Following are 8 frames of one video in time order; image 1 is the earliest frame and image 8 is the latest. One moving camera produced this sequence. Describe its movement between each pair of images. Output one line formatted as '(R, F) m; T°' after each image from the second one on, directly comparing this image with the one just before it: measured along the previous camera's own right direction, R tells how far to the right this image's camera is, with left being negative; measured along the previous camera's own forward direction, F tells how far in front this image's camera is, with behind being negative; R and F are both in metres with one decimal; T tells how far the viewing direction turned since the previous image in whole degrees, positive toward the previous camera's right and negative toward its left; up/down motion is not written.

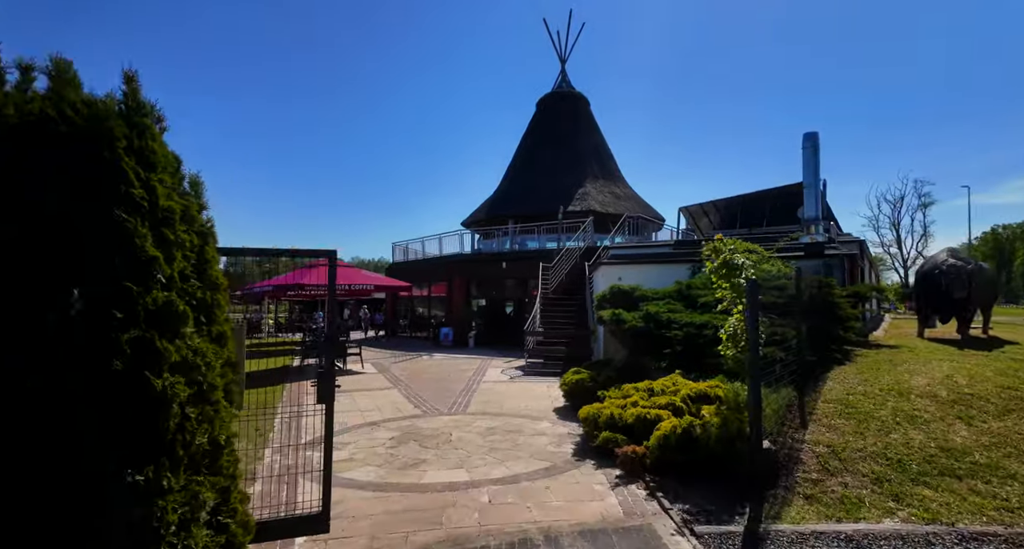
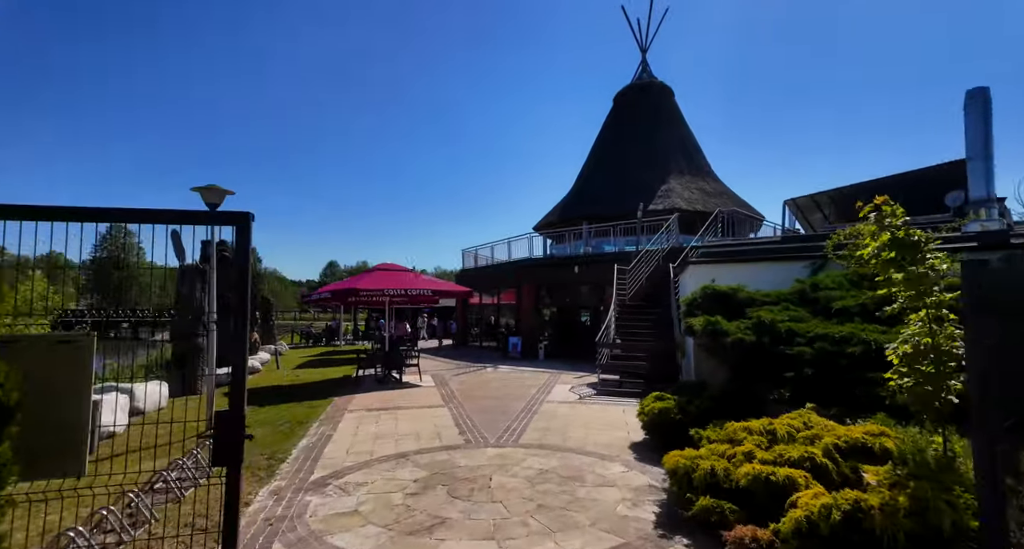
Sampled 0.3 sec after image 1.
(+0.2, +1.7) m; -9°
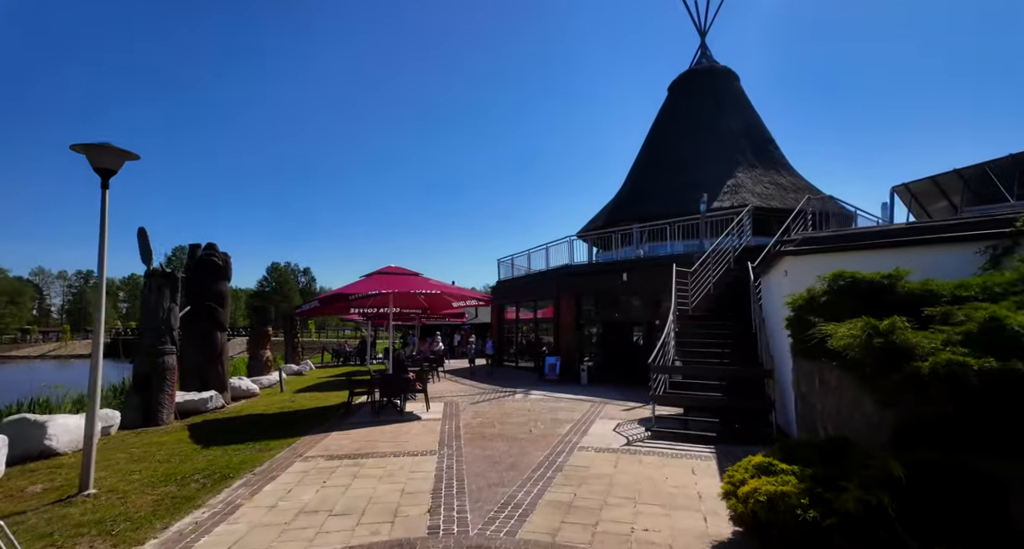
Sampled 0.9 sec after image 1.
(+0.5, +2.8) m; -6°
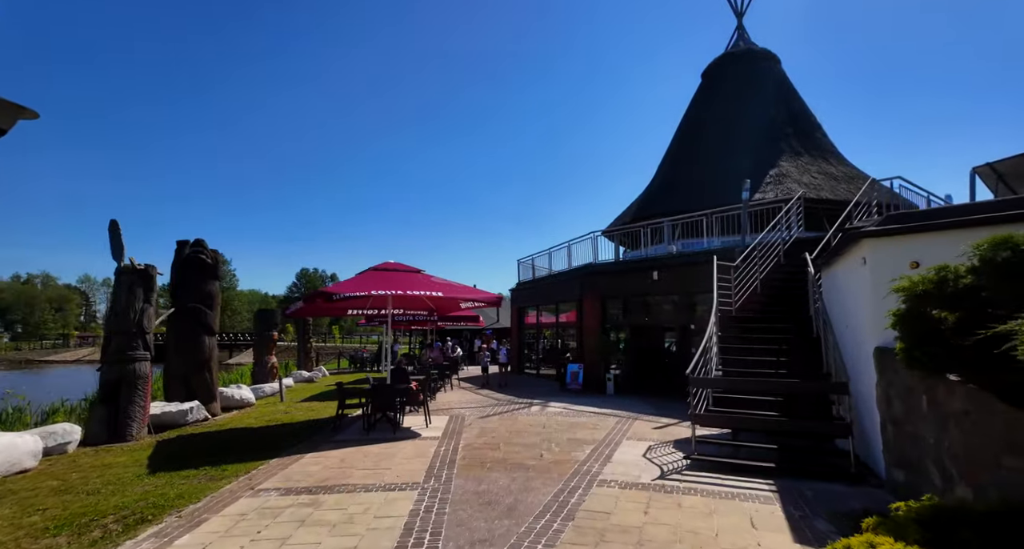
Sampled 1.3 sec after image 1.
(+0.3, +1.5) m; -3°
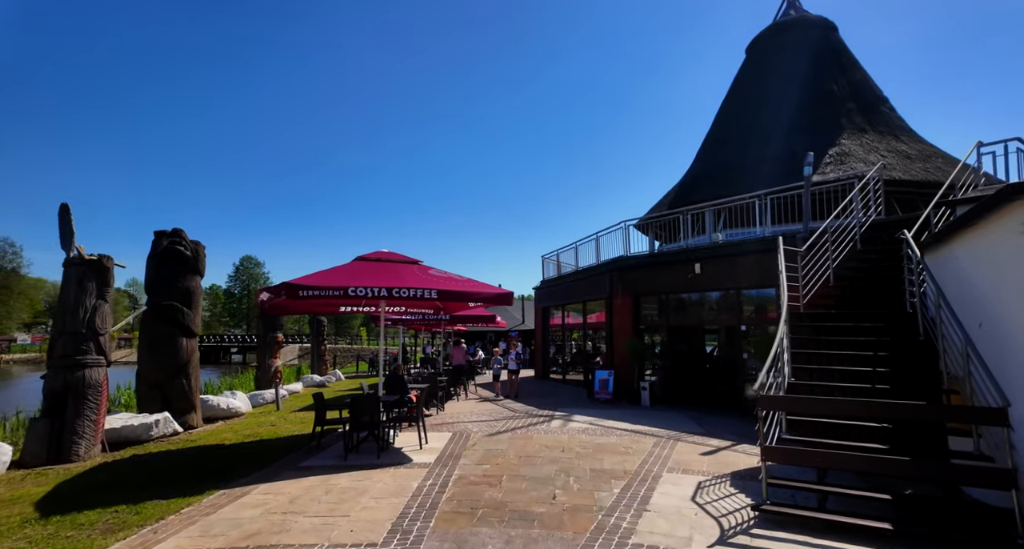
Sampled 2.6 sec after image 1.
(+0.3, +1.8) m; -4°
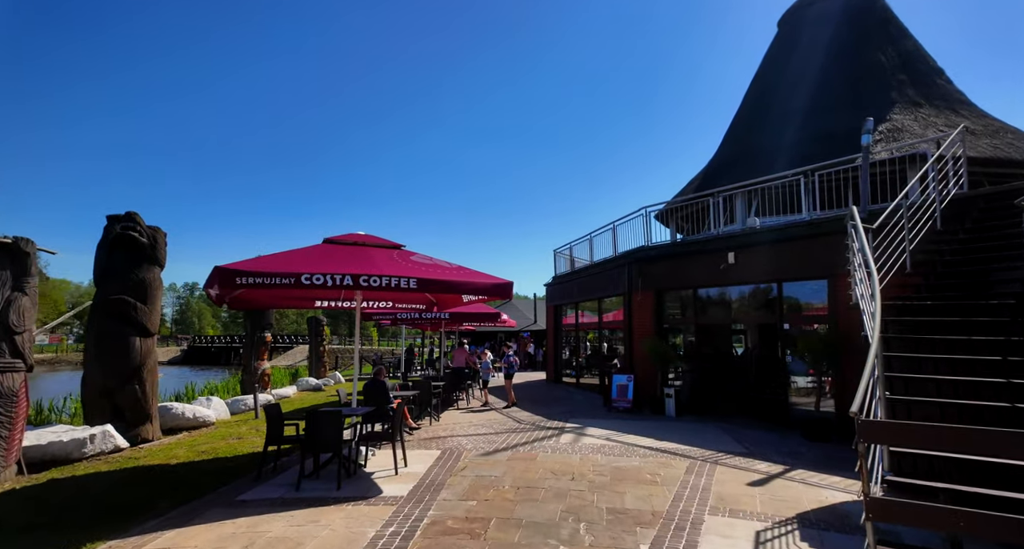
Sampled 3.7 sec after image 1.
(+0.2, +1.6) m; -2°
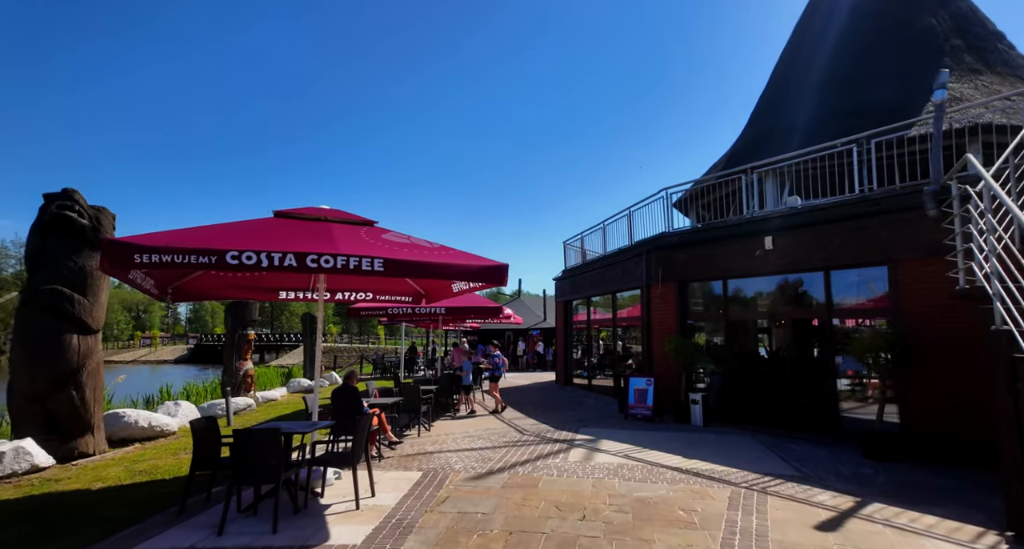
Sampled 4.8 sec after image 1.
(+0.2, +1.5) m; -1°
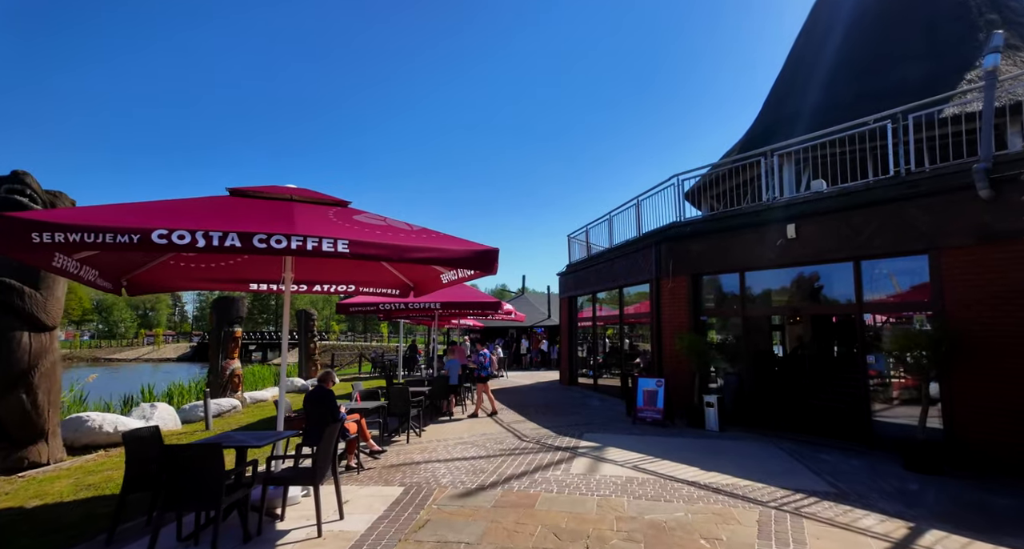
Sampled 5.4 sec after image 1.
(+0.1, +0.8) m; -1°
